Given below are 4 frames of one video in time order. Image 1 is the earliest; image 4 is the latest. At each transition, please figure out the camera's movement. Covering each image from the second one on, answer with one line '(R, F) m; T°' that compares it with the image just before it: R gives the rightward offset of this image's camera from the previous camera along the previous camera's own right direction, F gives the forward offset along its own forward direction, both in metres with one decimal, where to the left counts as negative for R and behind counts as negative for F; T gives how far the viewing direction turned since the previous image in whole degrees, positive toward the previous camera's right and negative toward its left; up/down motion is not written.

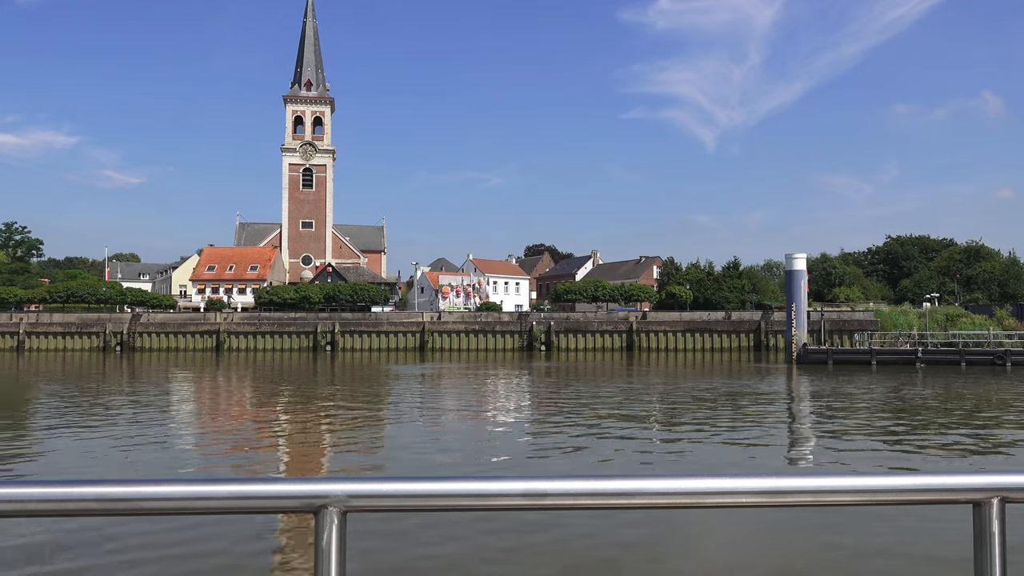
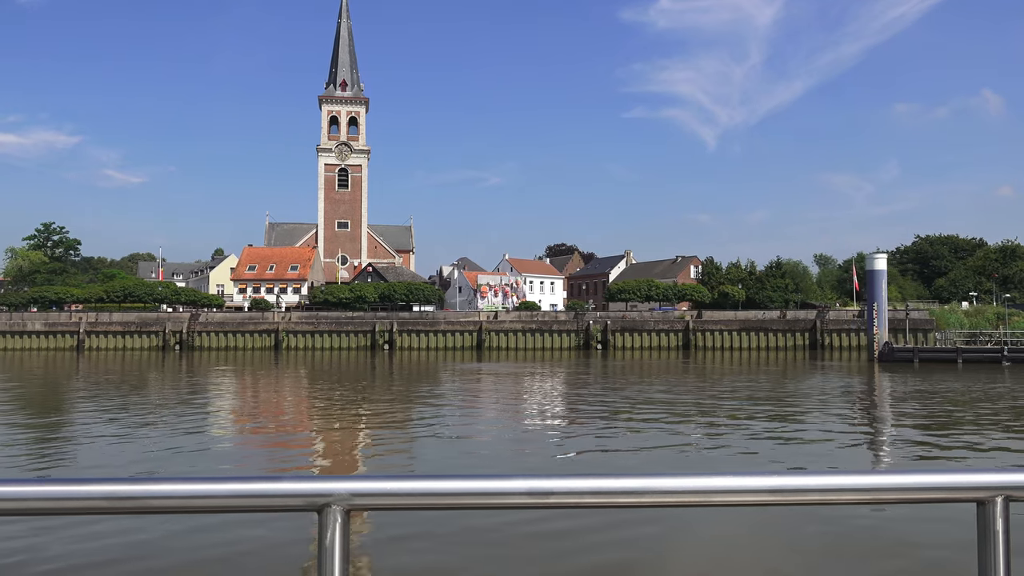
(-1.5, -0.1) m; 0°
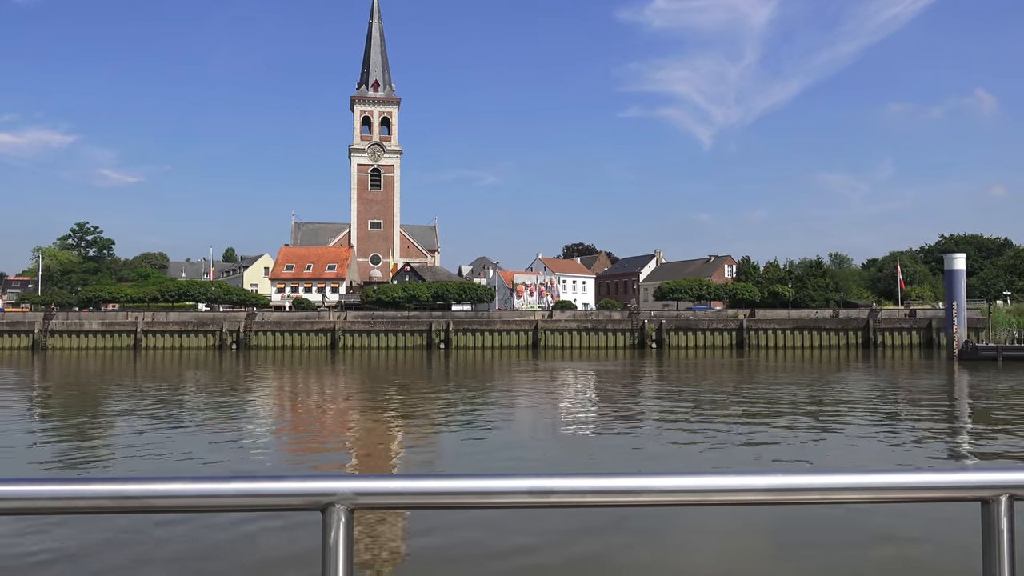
(-1.6, -0.1) m; 0°
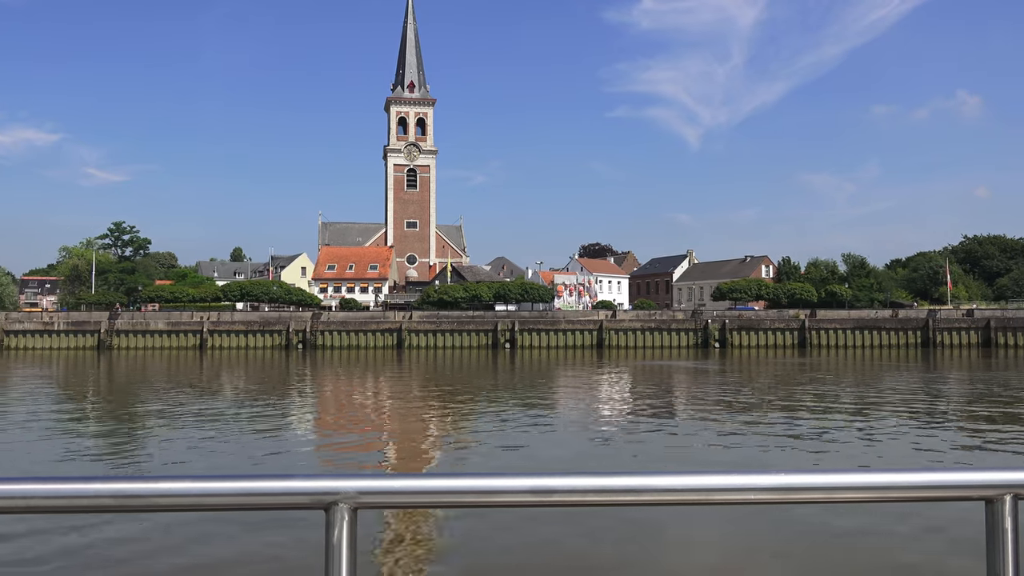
(-2.0, -0.2) m; 0°
